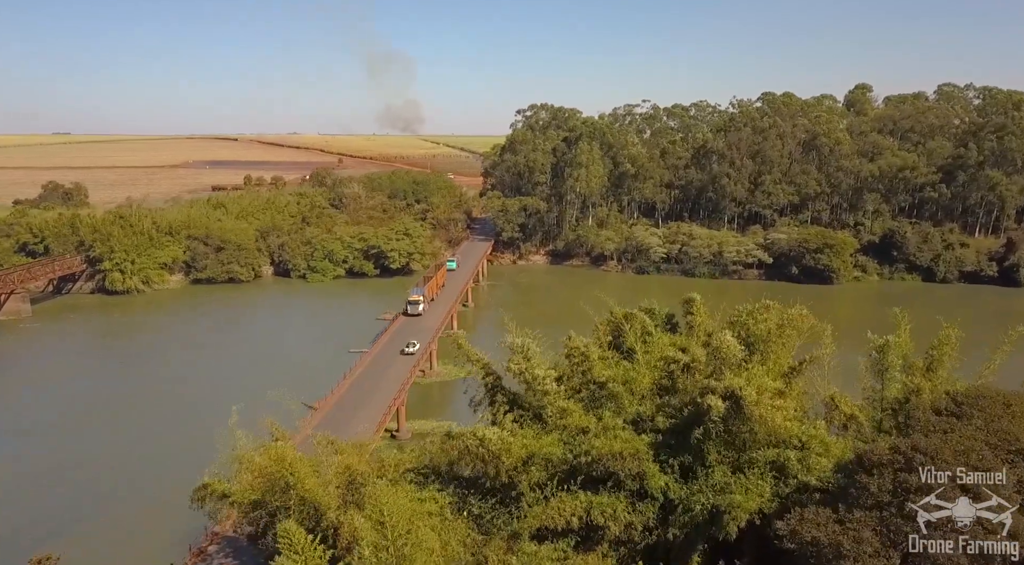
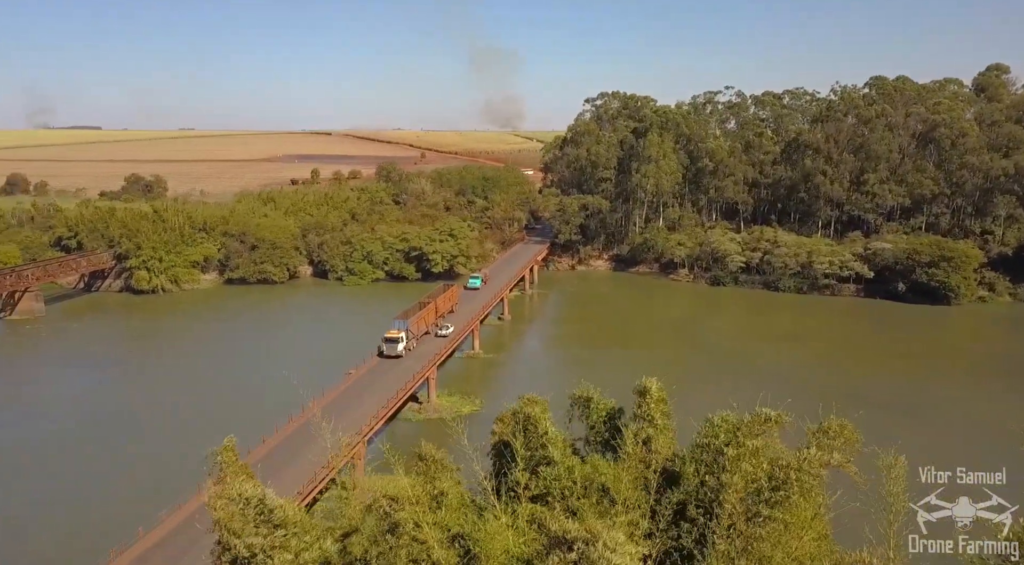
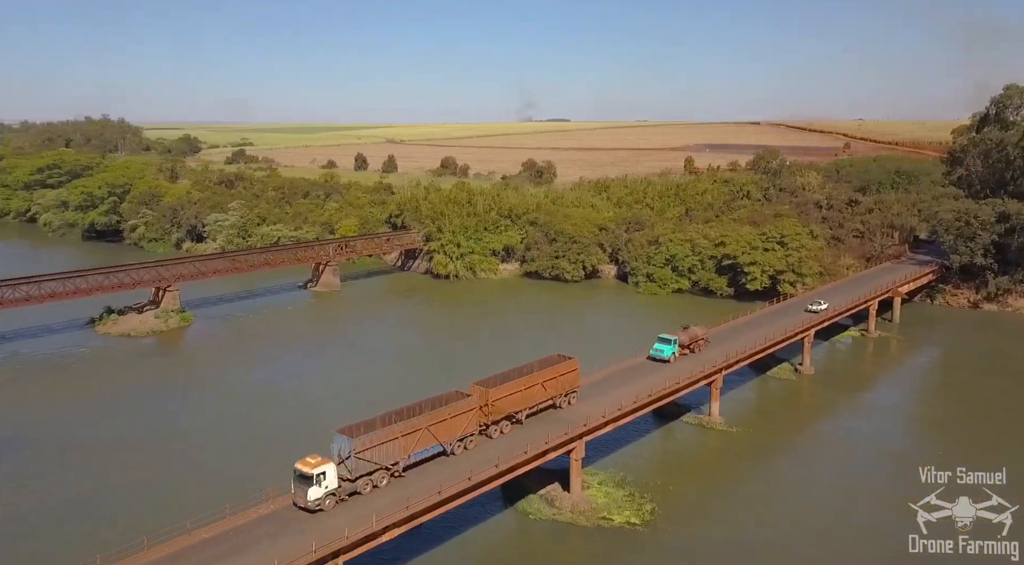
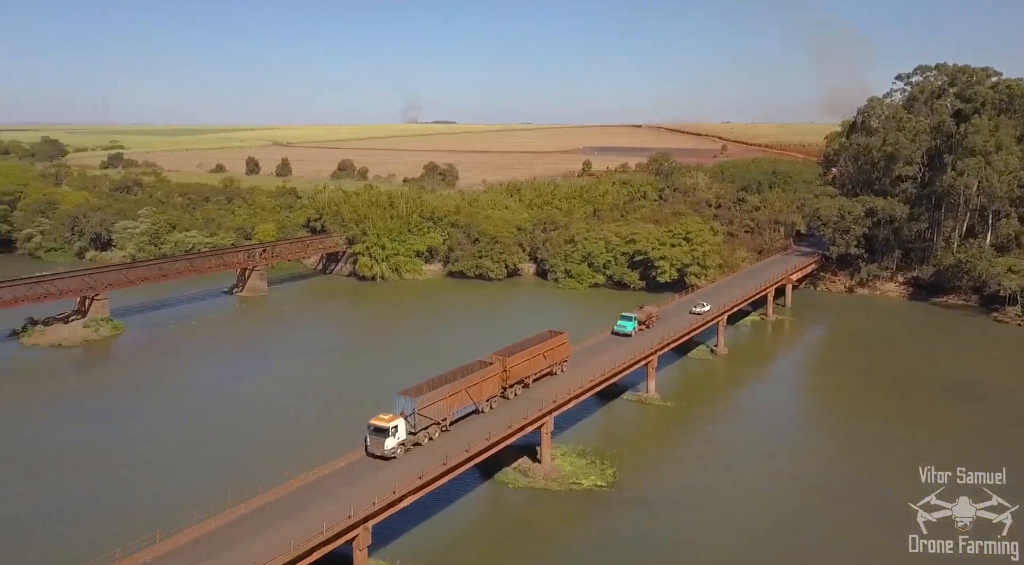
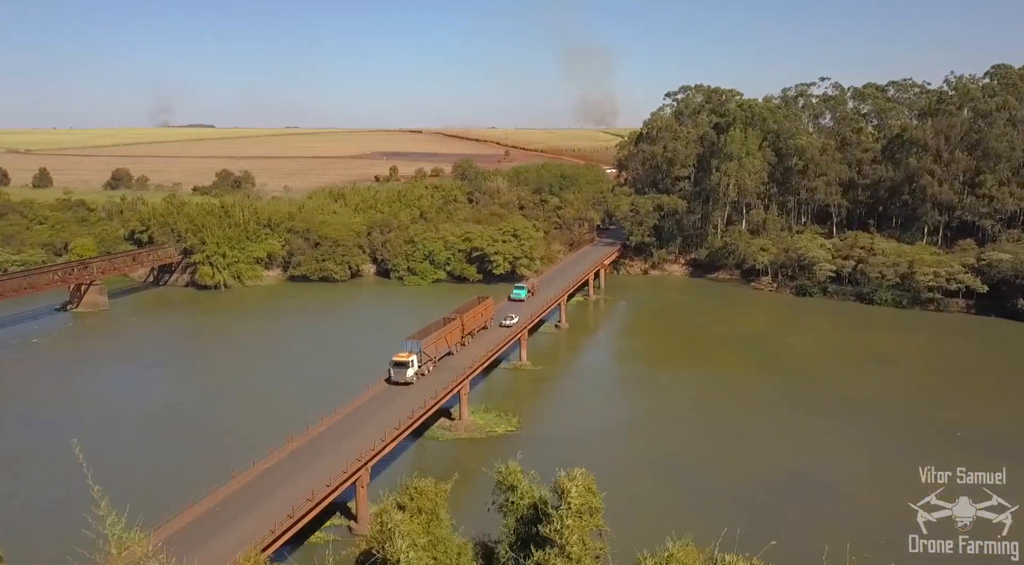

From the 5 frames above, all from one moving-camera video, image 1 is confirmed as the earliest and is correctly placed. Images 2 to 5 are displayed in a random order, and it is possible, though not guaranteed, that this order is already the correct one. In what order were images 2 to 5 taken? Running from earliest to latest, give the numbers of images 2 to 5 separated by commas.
2, 5, 4, 3
